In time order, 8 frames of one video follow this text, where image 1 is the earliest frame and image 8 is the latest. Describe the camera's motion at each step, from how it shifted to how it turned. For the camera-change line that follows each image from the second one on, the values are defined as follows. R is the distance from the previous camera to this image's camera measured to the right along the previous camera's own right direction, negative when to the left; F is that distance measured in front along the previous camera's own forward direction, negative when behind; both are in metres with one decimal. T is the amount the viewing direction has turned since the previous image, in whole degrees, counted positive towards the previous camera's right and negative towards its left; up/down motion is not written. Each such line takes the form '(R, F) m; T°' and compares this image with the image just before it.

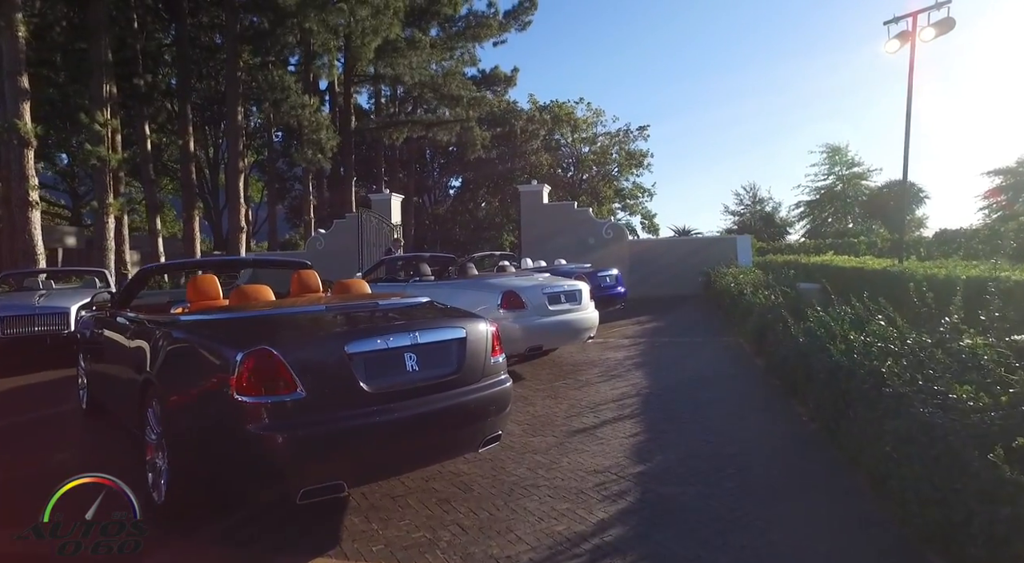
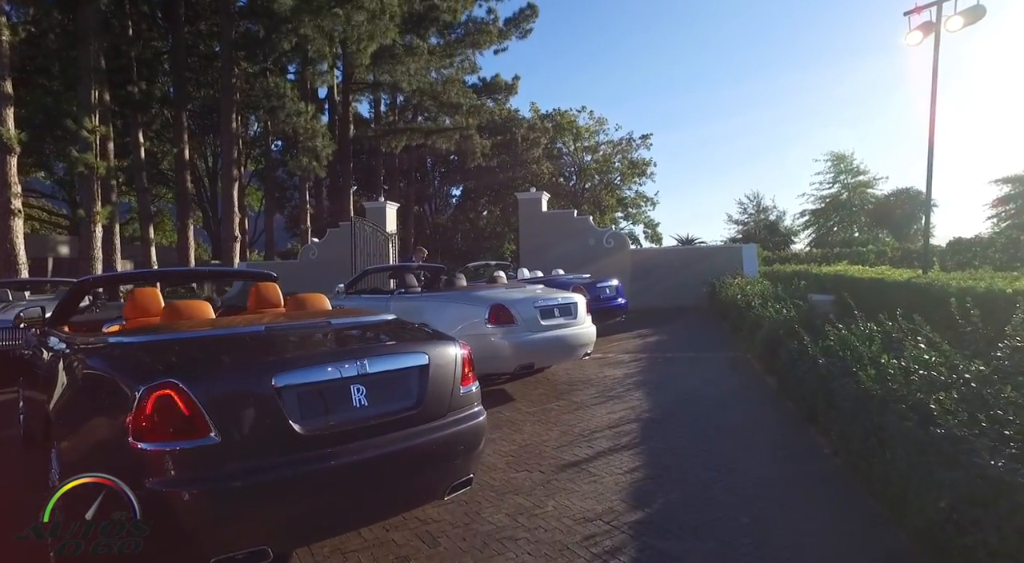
(+0.2, +0.6) m; 0°
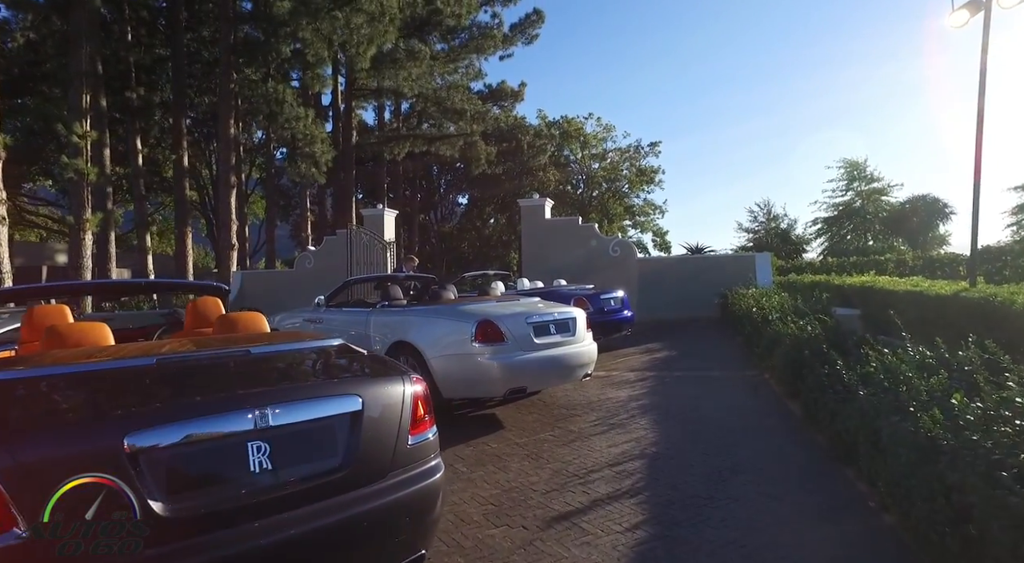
(+0.2, +0.7) m; -1°
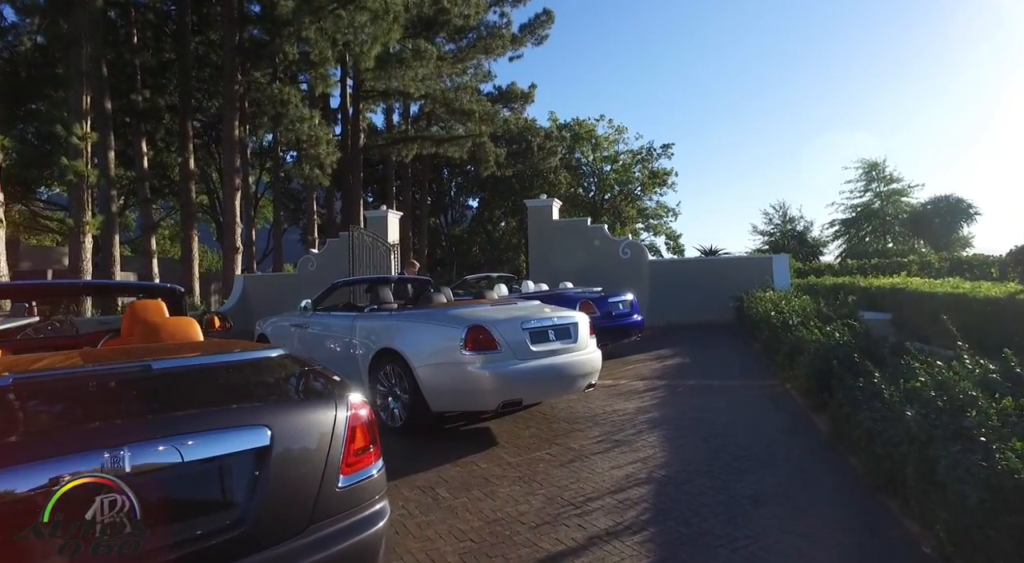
(+0.2, +0.6) m; -1°
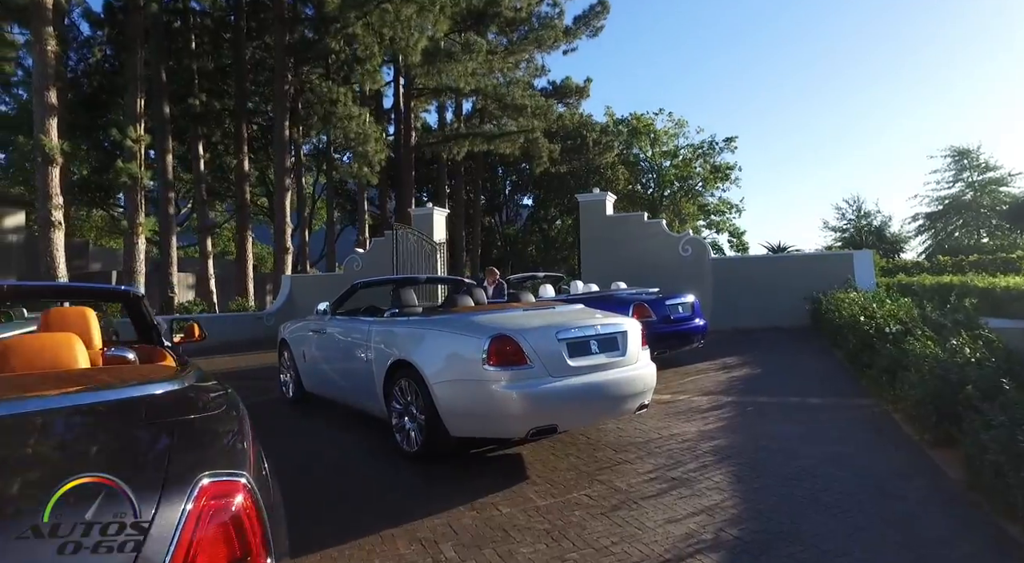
(+0.2, +1.0) m; -6°
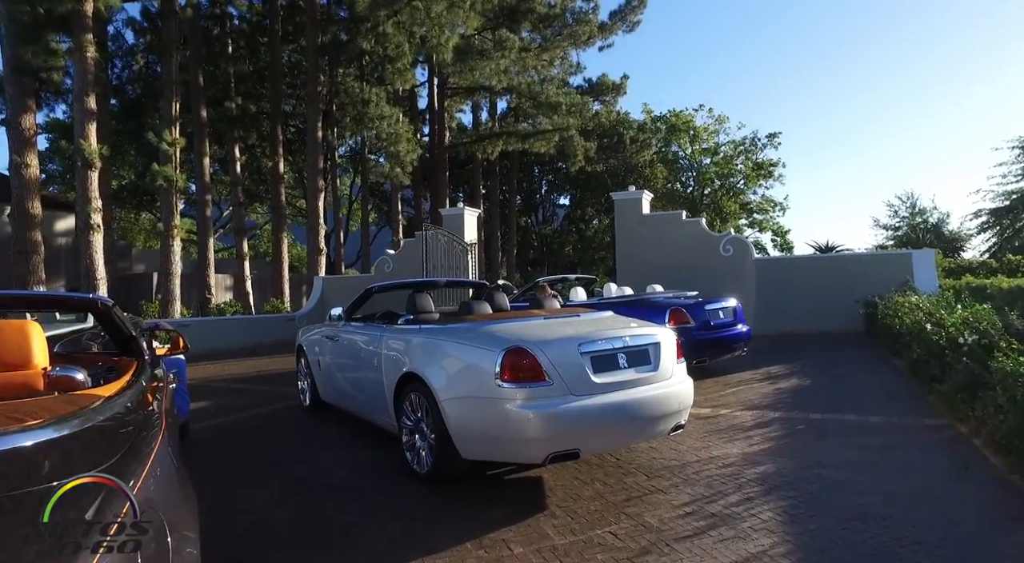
(+0.1, +0.5) m; -4°
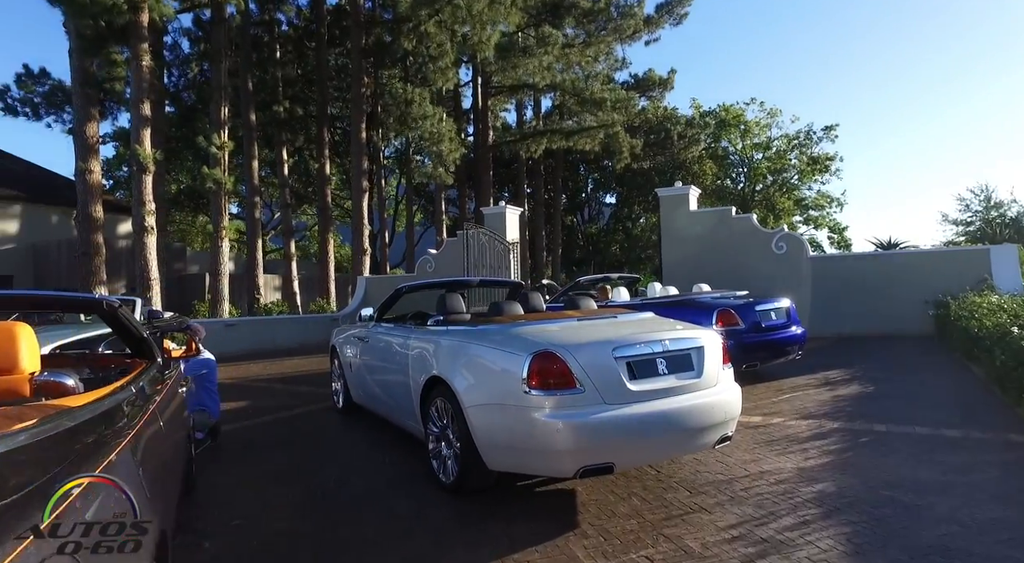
(+0.1, +0.3) m; -4°
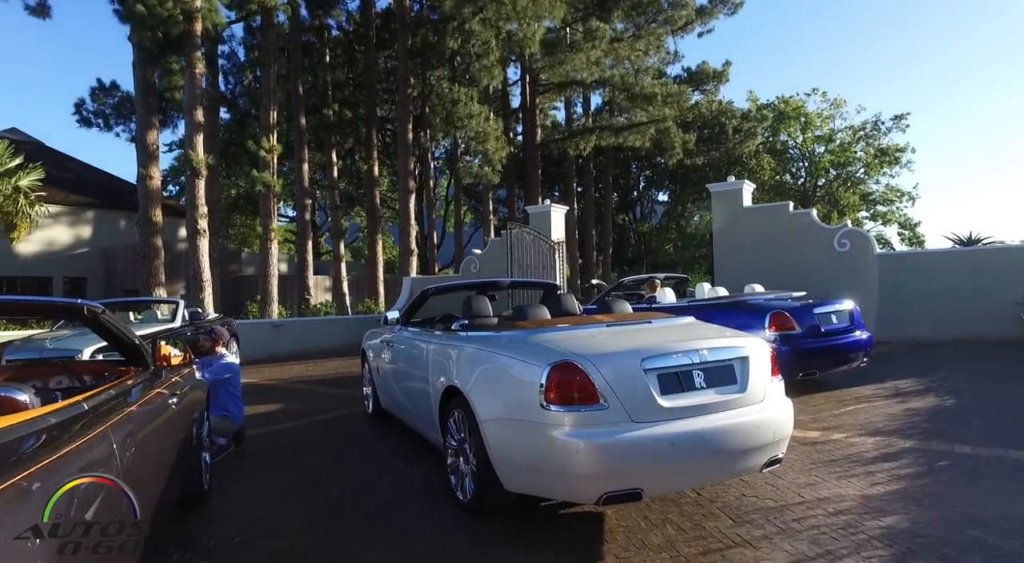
(+0.2, +0.4) m; -5°
